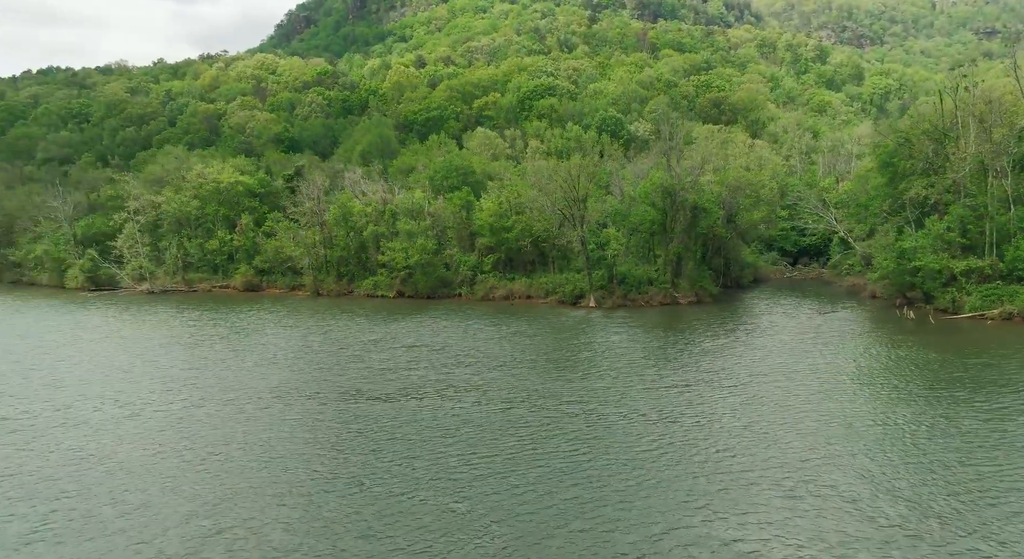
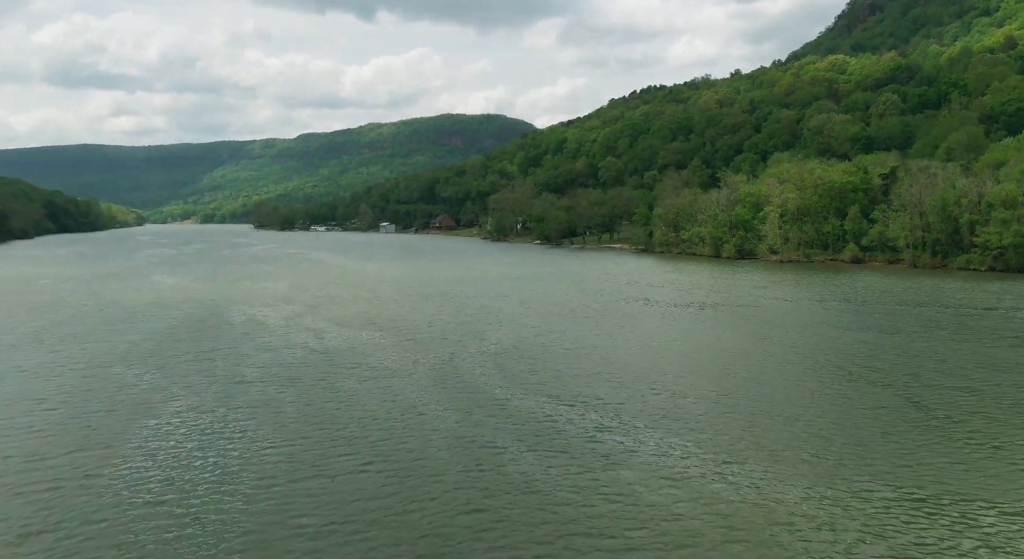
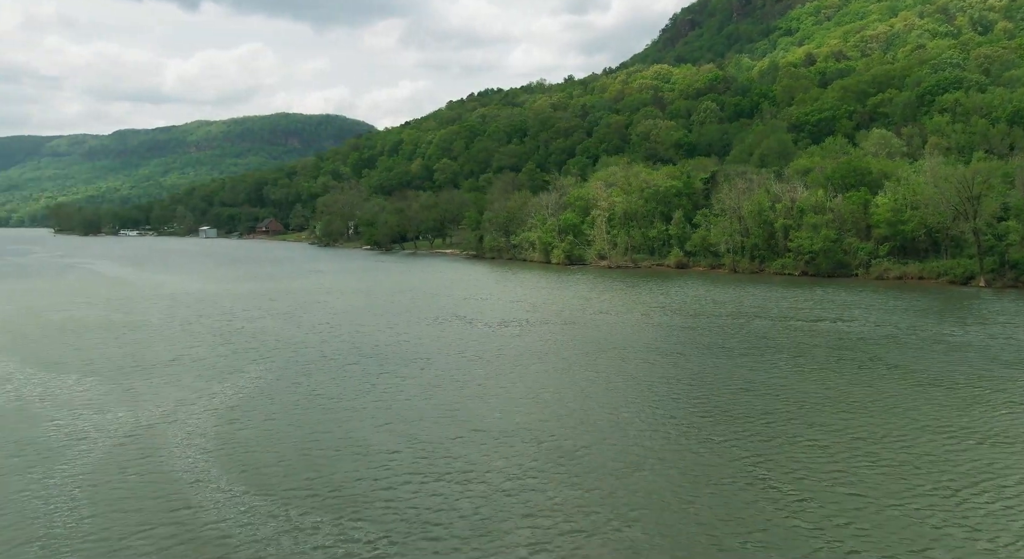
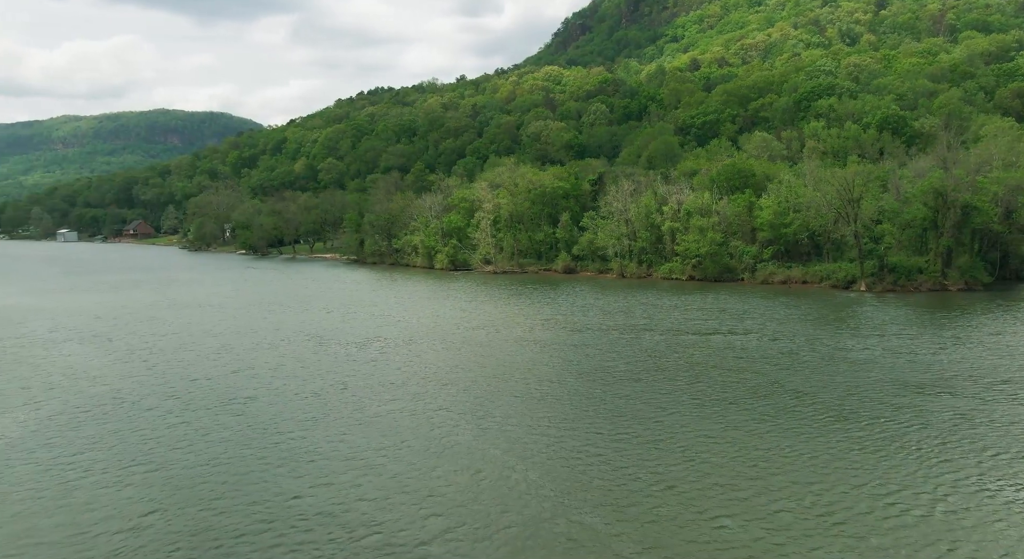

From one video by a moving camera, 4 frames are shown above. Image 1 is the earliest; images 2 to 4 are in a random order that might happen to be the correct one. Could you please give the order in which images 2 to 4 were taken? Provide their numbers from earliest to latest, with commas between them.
4, 3, 2
